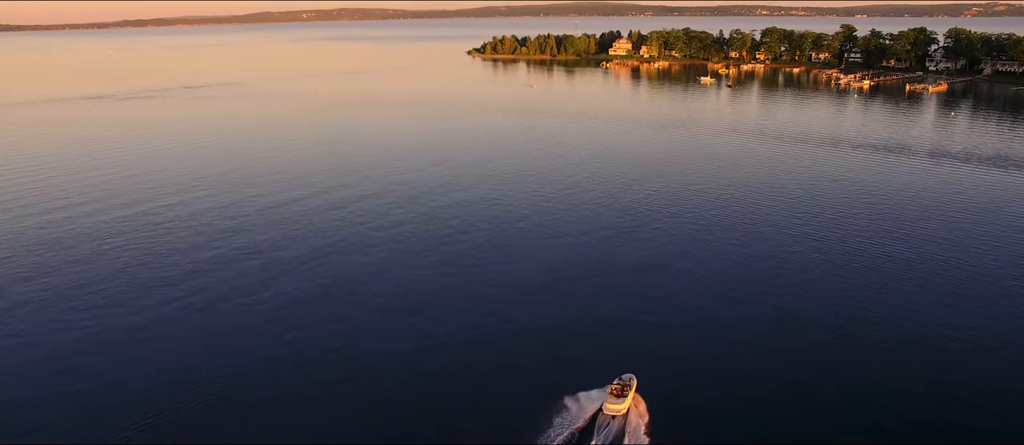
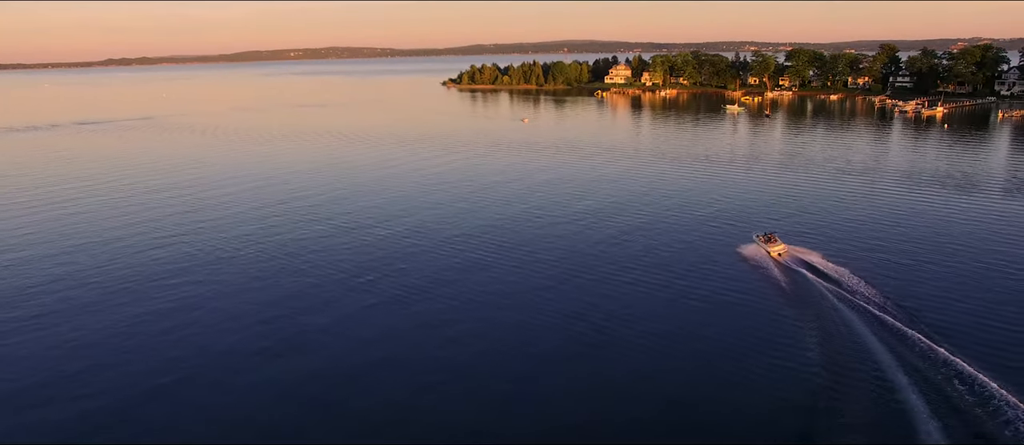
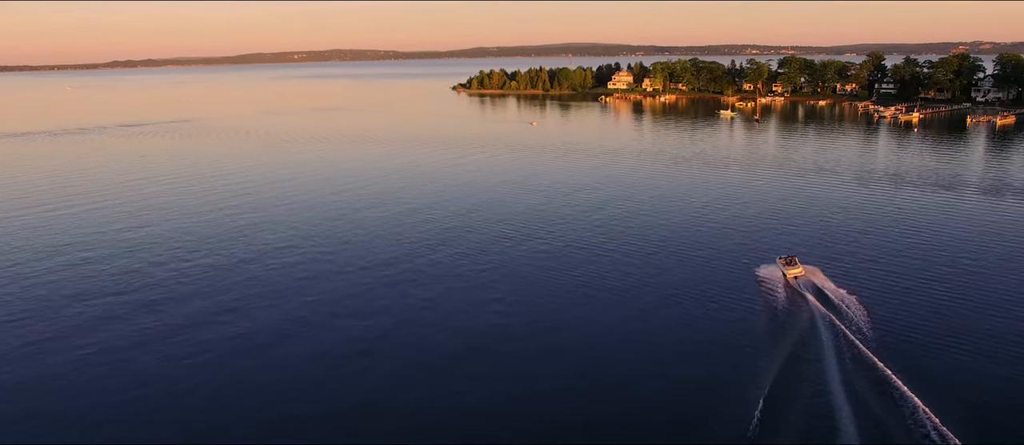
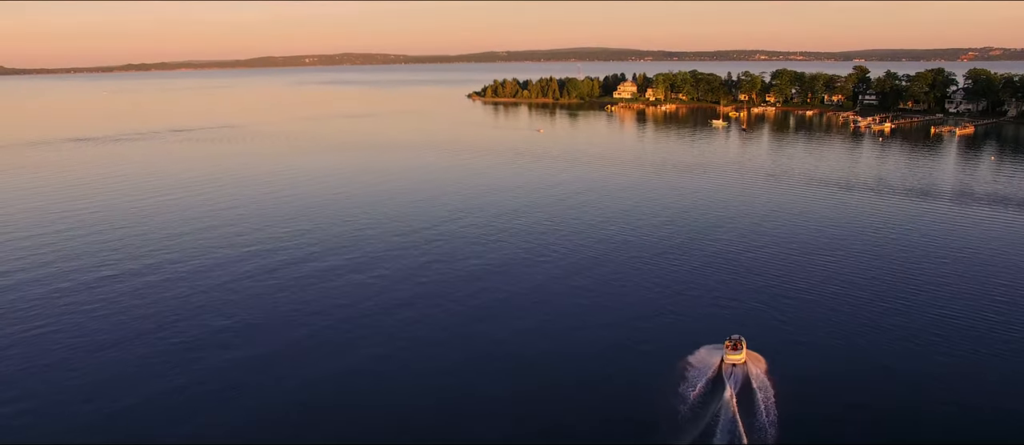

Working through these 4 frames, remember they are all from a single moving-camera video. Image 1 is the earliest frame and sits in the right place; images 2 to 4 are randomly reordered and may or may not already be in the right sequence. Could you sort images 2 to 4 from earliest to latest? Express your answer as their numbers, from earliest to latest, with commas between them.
4, 3, 2
